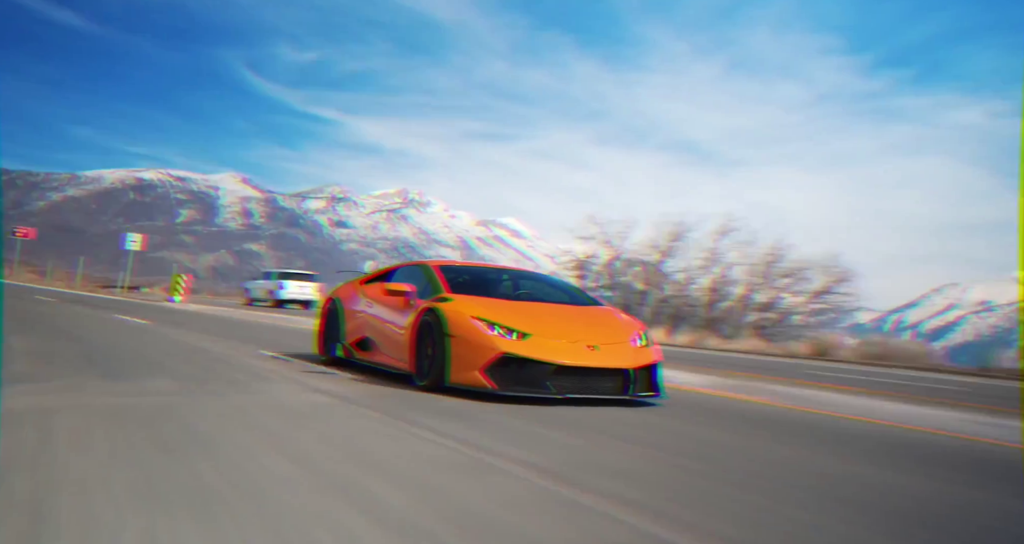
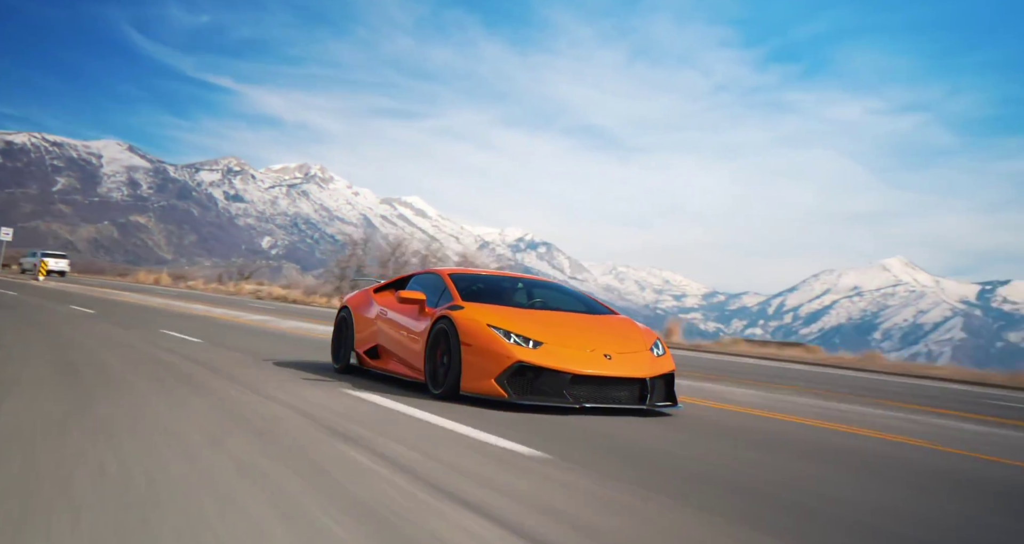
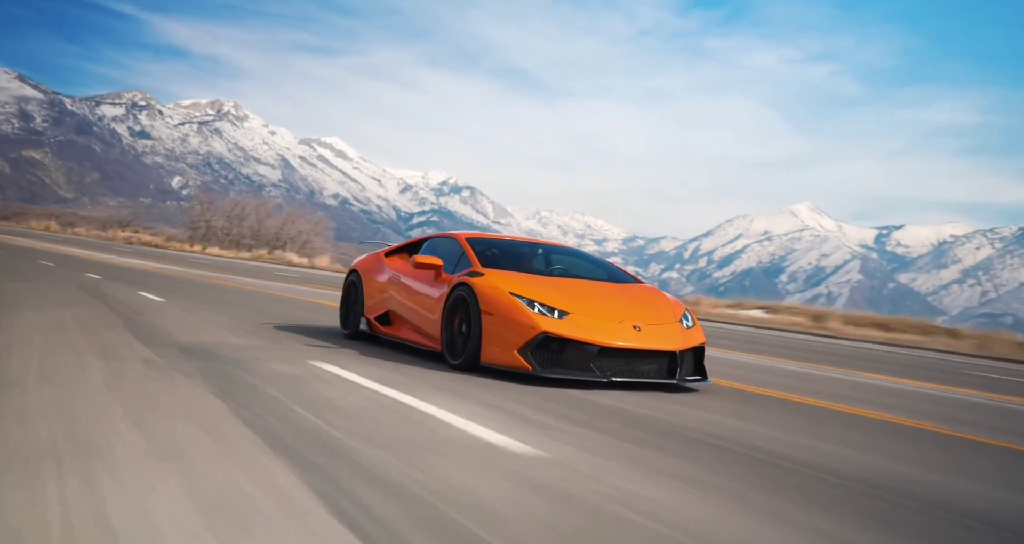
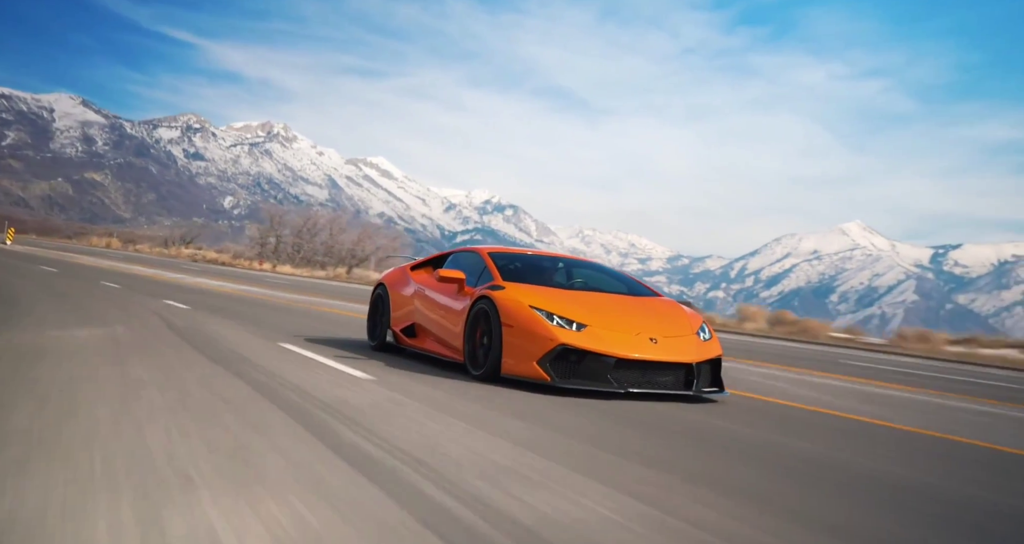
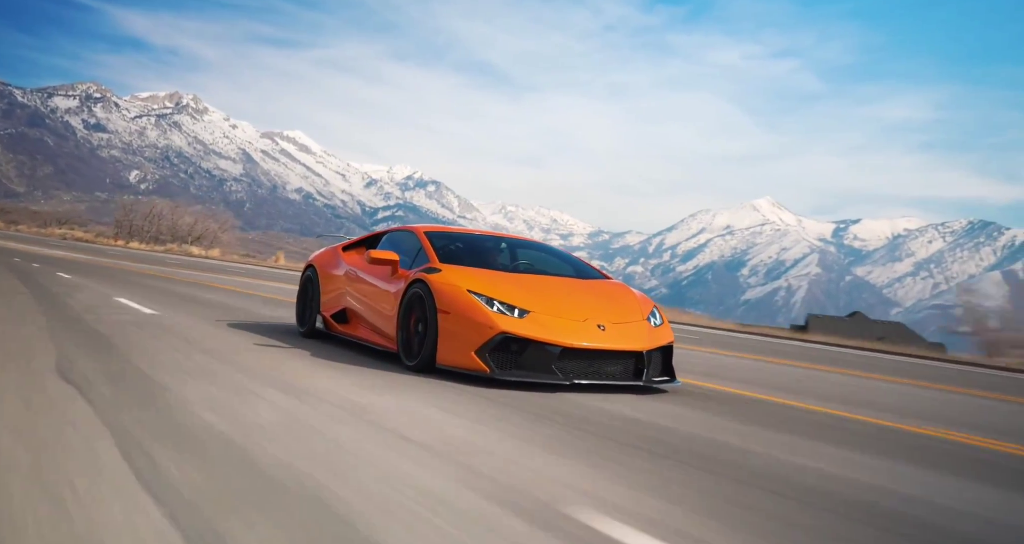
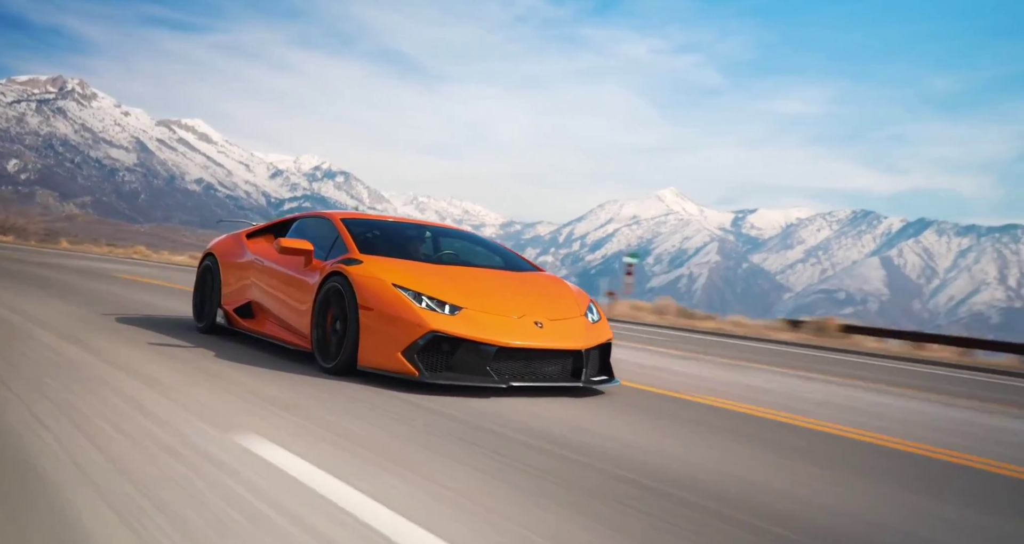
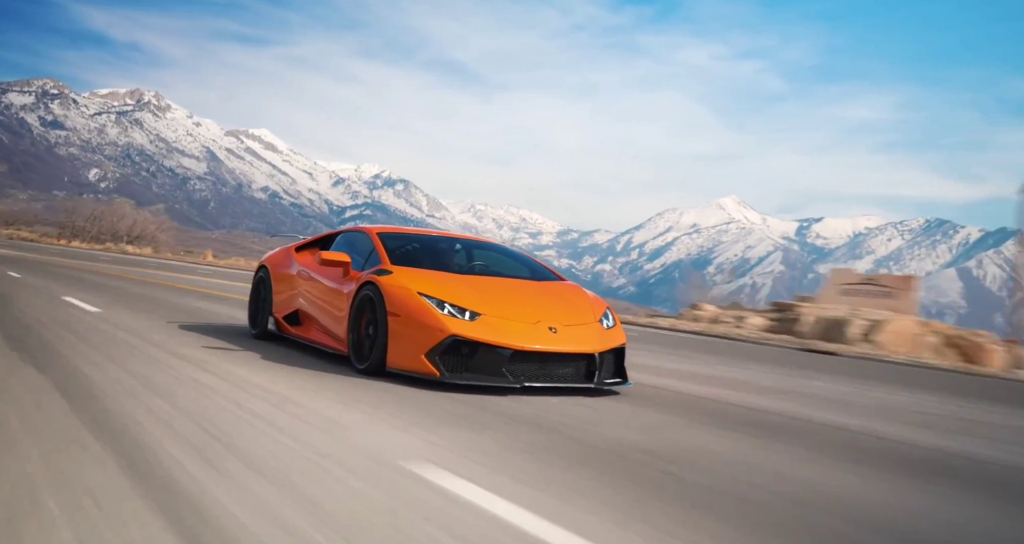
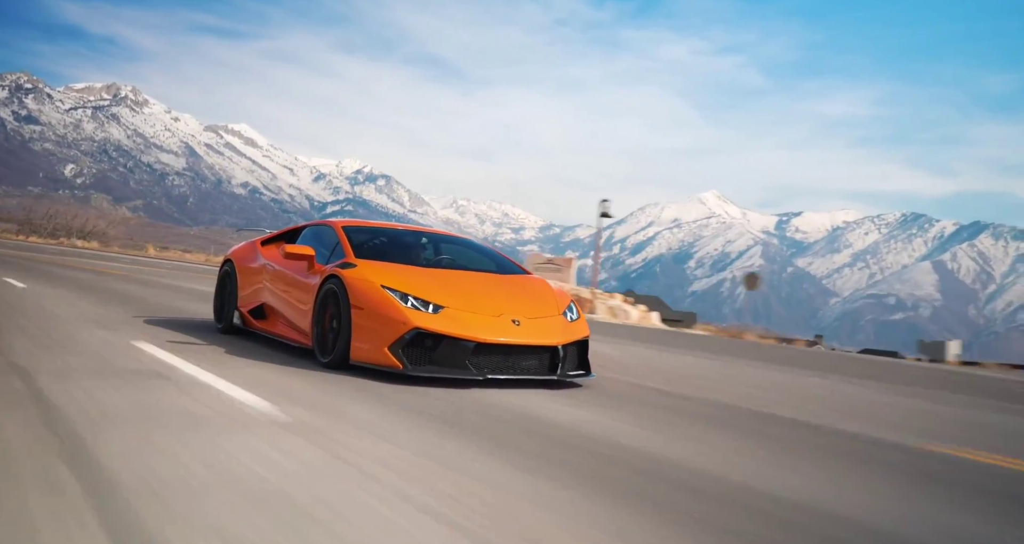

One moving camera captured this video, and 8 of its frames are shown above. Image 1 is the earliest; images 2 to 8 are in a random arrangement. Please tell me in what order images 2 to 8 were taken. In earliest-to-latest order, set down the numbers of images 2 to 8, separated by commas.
2, 4, 3, 5, 7, 8, 6
